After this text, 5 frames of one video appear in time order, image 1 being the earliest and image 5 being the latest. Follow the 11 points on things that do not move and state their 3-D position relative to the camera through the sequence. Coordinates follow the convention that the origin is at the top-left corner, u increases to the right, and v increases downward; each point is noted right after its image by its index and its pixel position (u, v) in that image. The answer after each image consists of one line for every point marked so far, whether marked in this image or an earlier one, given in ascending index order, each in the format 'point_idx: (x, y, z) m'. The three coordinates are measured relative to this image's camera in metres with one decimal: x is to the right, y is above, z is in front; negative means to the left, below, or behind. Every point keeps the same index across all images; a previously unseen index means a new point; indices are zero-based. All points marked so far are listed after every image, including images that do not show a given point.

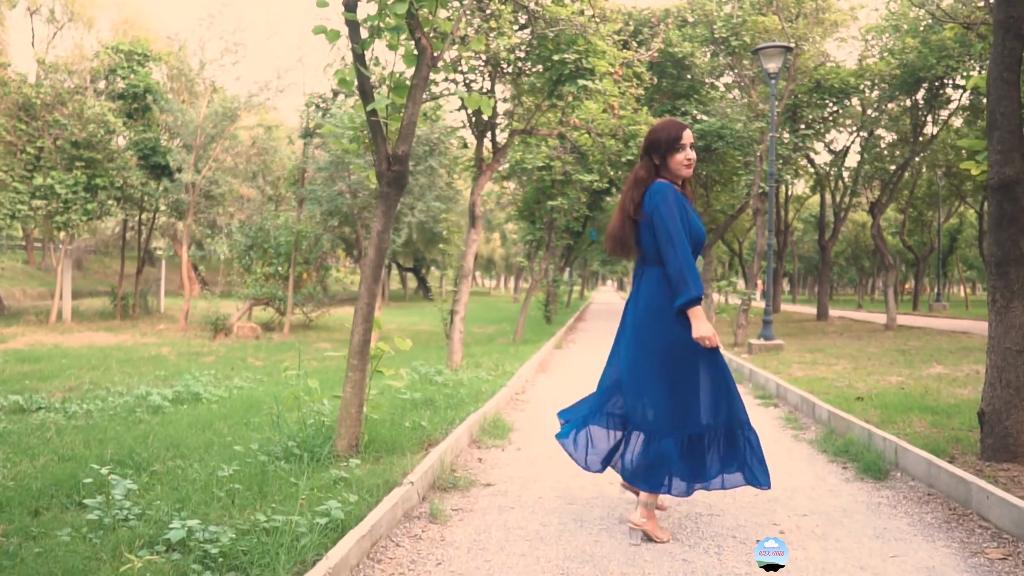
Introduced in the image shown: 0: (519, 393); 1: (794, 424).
0: (+0.1, -1.2, +9.4) m
1: (+2.6, -1.3, +7.4) m
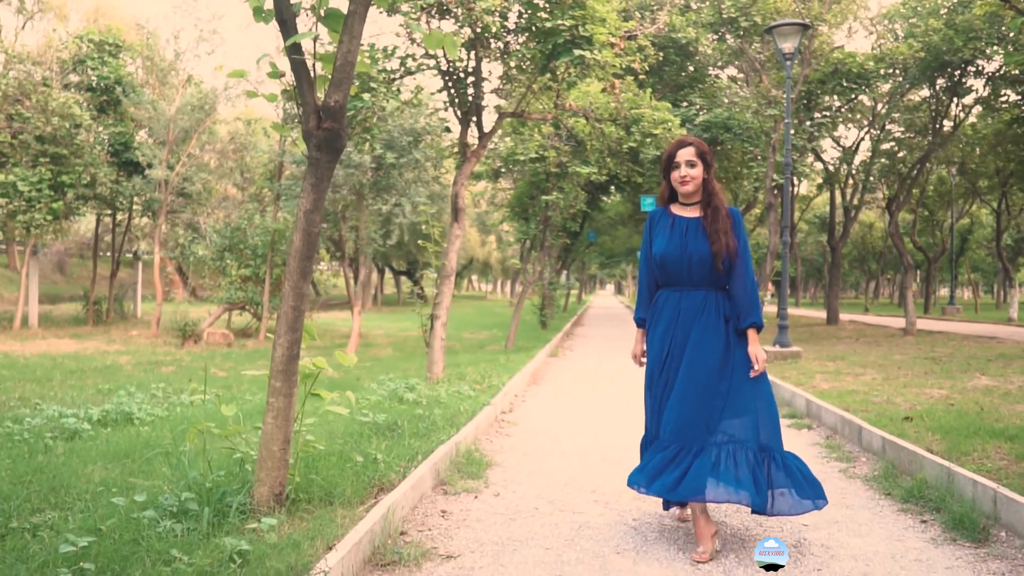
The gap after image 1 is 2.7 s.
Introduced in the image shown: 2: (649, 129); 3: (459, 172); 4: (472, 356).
0: (-0.1, -1.2, +8.0) m
1: (+2.4, -1.2, +6.0) m
2: (+2.1, +2.4, +12.2) m
3: (-0.7, +1.6, +10.9) m
4: (-0.7, -1.2, +14.5) m
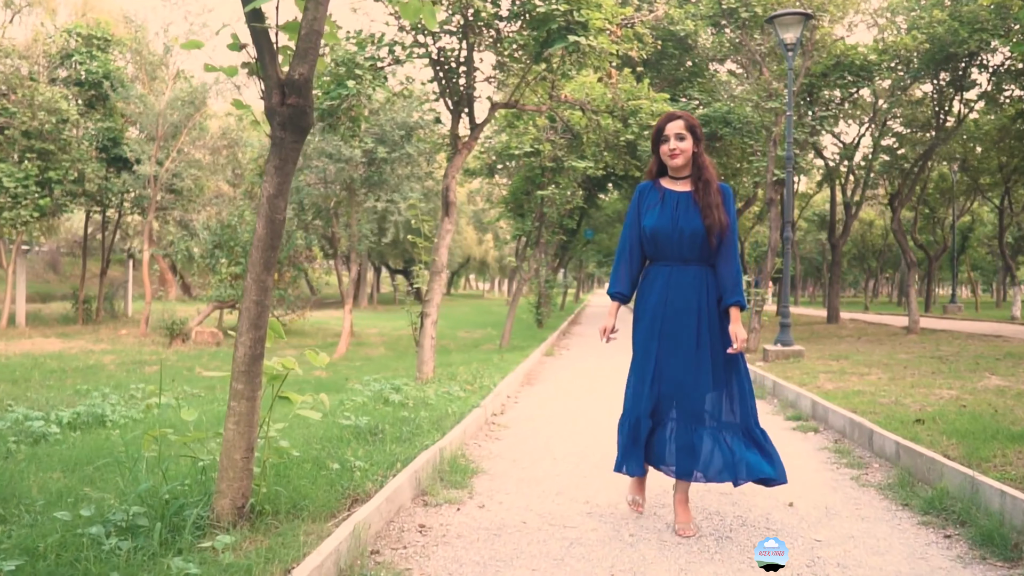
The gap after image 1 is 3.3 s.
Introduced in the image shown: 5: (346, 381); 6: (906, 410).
0: (-0.2, -1.2, +7.7) m
1: (+2.3, -1.2, +5.6) m
2: (+2.0, +2.4, +11.8) m
3: (-0.8, +1.6, +10.6) m
4: (-0.8, -1.2, +14.1) m
5: (-2.2, -1.2, +10.9) m
6: (+3.8, -1.2, +7.8) m
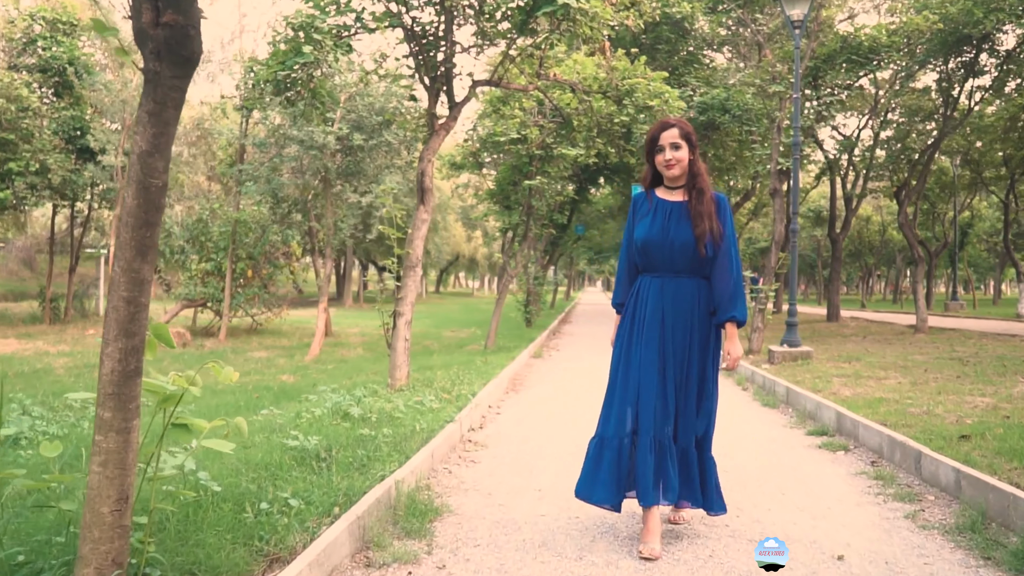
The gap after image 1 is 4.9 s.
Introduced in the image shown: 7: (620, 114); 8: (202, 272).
0: (-0.3, -1.2, +6.6) m
1: (+2.2, -1.2, +4.6) m
2: (+1.8, +2.5, +10.8) m
3: (-1.0, +1.7, +9.5) m
4: (-1.0, -1.1, +13.1) m
5: (-2.4, -1.2, +9.8) m
6: (+3.6, -1.1, +6.8) m
7: (+1.5, +2.4, +11.3) m
8: (-7.5, +0.4, +19.7) m
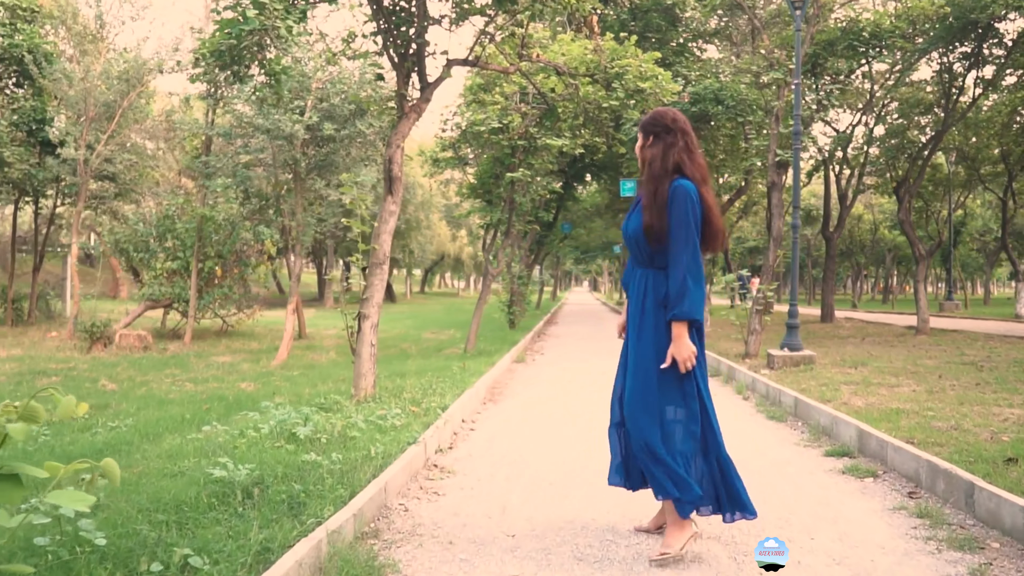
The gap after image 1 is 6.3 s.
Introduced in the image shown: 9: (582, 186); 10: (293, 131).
0: (-0.5, -1.2, +5.7) m
1: (+2.1, -1.2, +3.8) m
2: (+1.5, +2.5, +10.0) m
3: (-1.2, +1.7, +8.6) m
4: (-1.3, -1.1, +12.2) m
5: (-2.7, -1.2, +8.9) m
6: (+3.4, -1.1, +6.0) m
7: (+1.2, +2.4, +10.5) m
8: (-7.9, +0.4, +18.7) m
9: (+1.7, +2.5, +19.7) m
10: (-3.8, +2.7, +14.2) m
